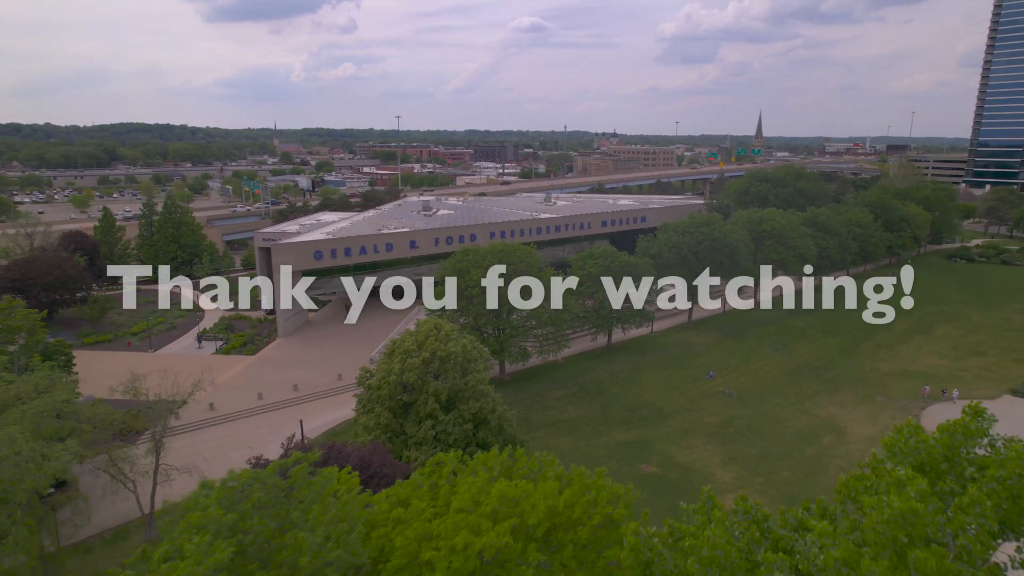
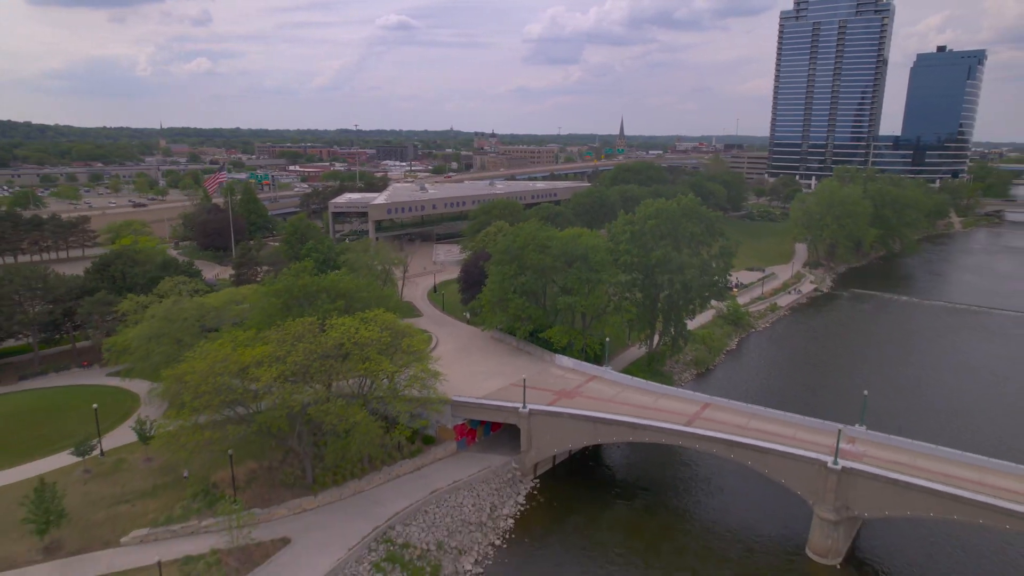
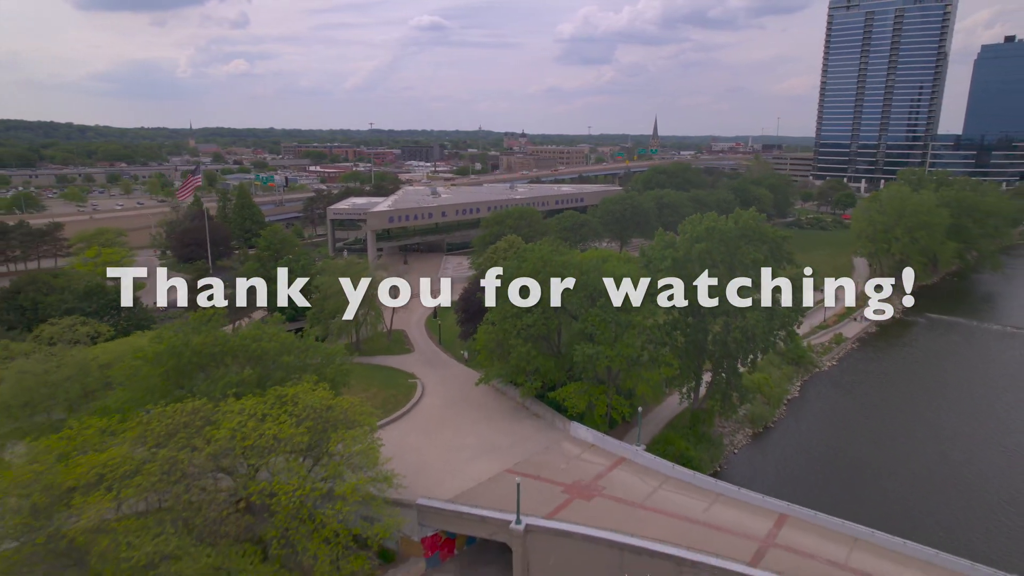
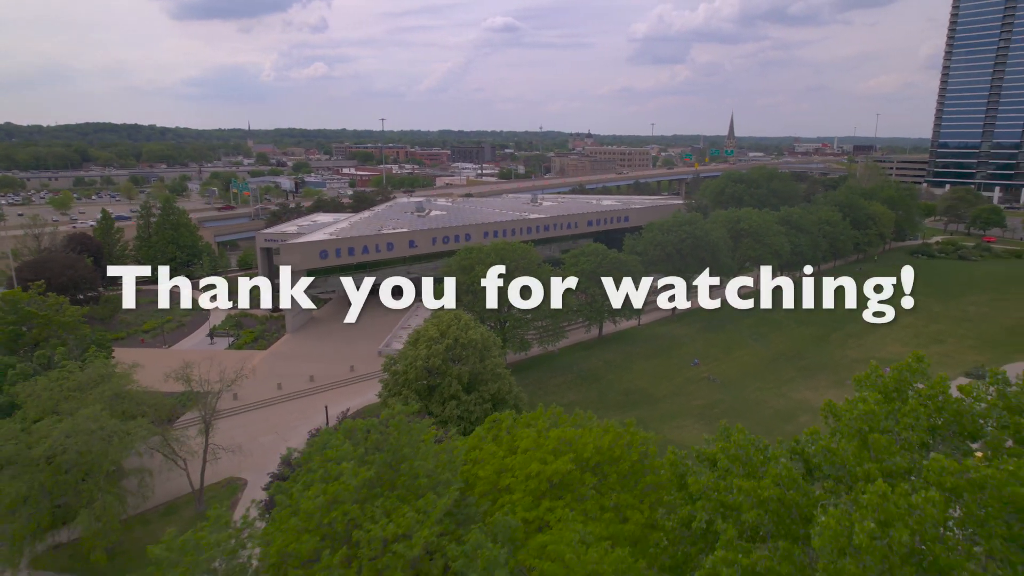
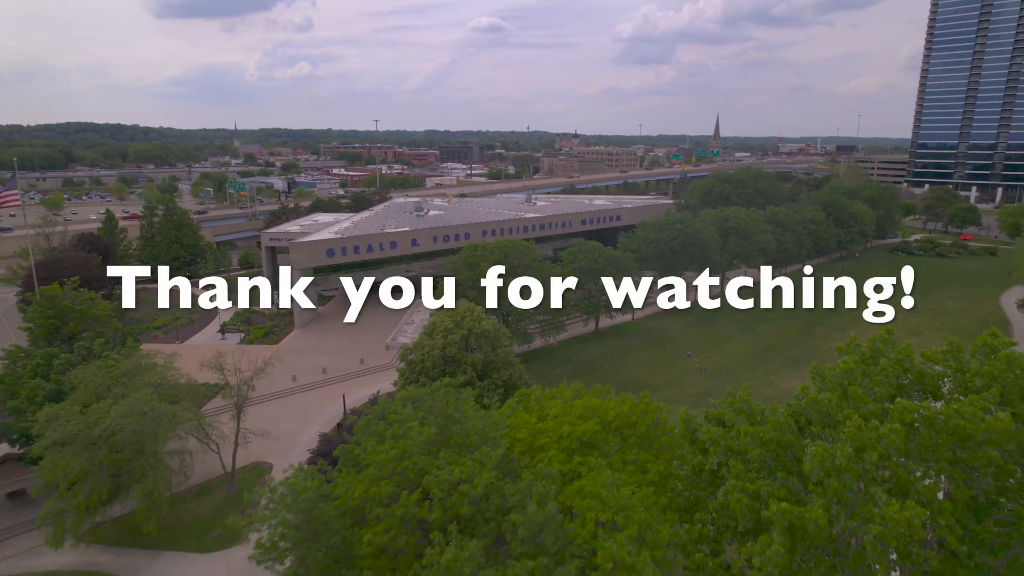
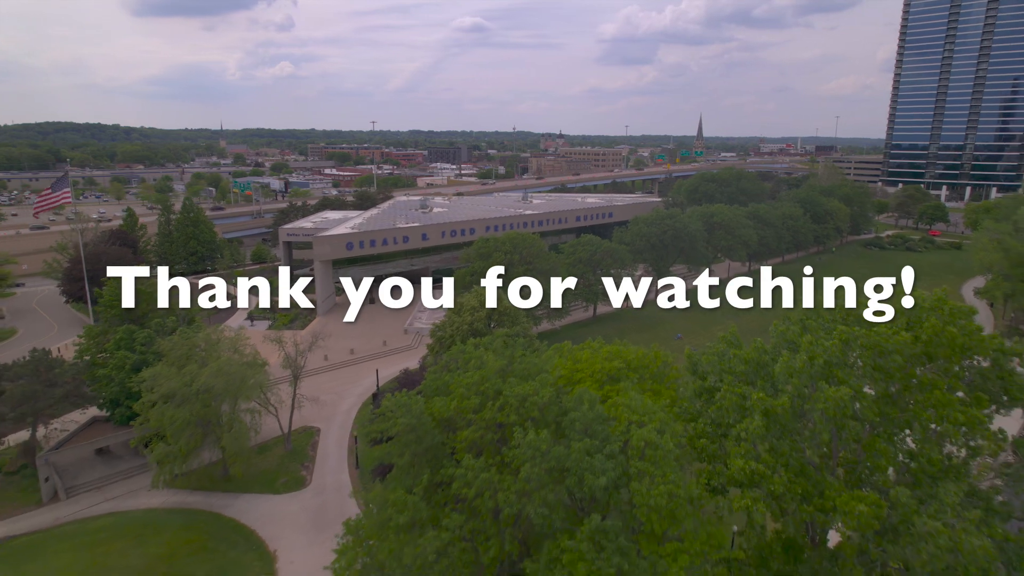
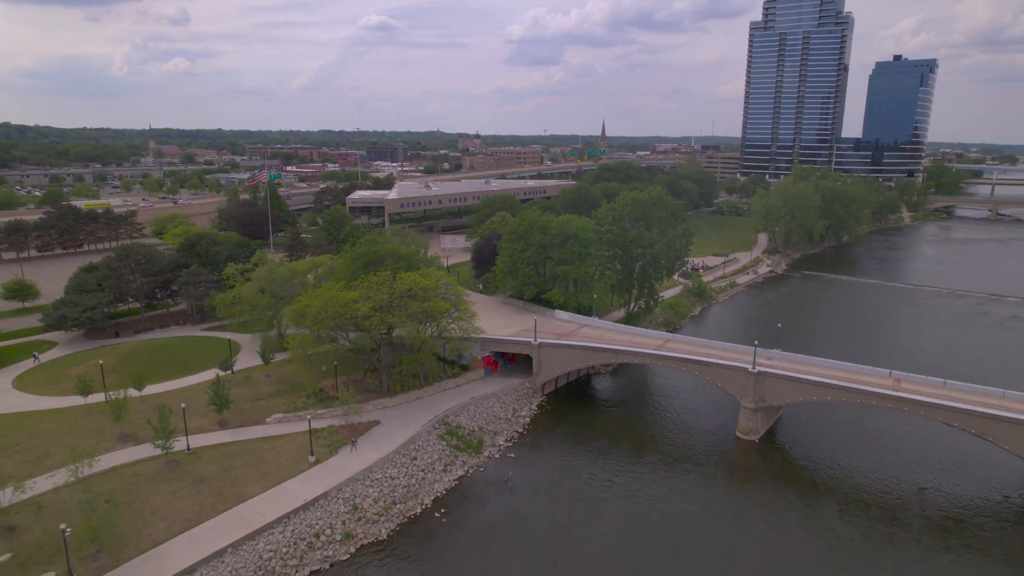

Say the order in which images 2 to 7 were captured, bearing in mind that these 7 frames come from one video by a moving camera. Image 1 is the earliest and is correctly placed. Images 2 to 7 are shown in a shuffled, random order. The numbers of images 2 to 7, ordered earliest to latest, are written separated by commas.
4, 5, 6, 3, 2, 7
